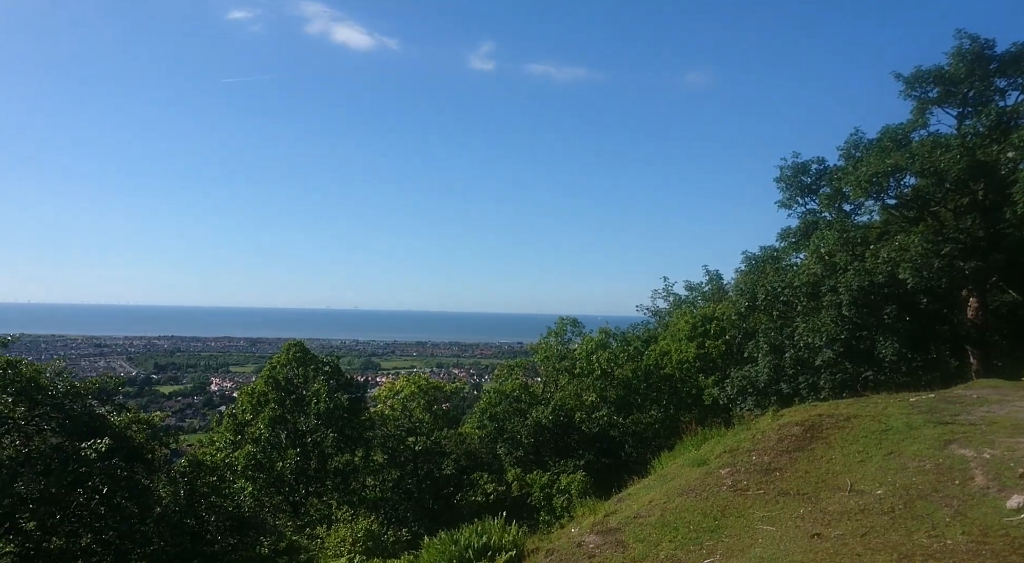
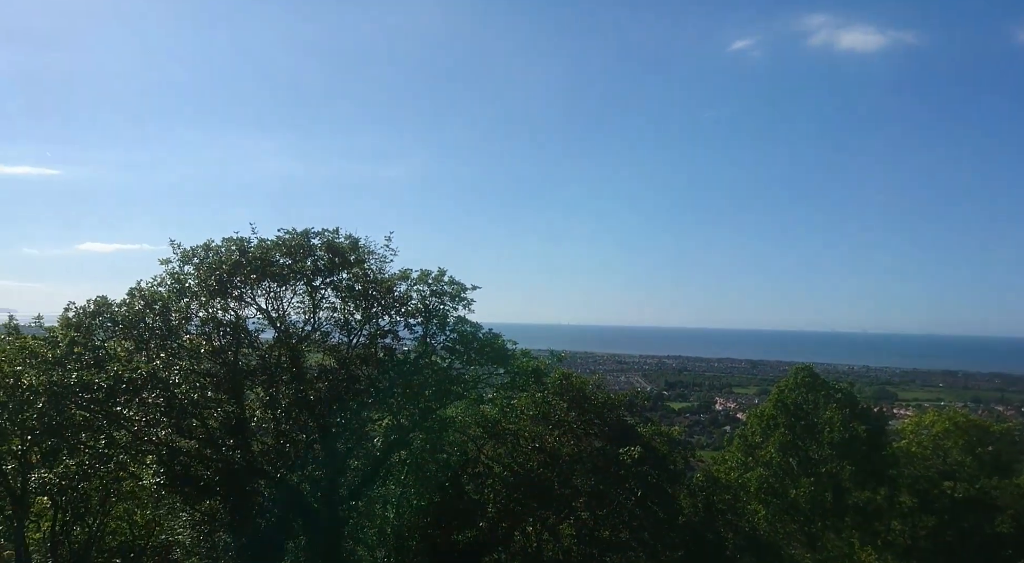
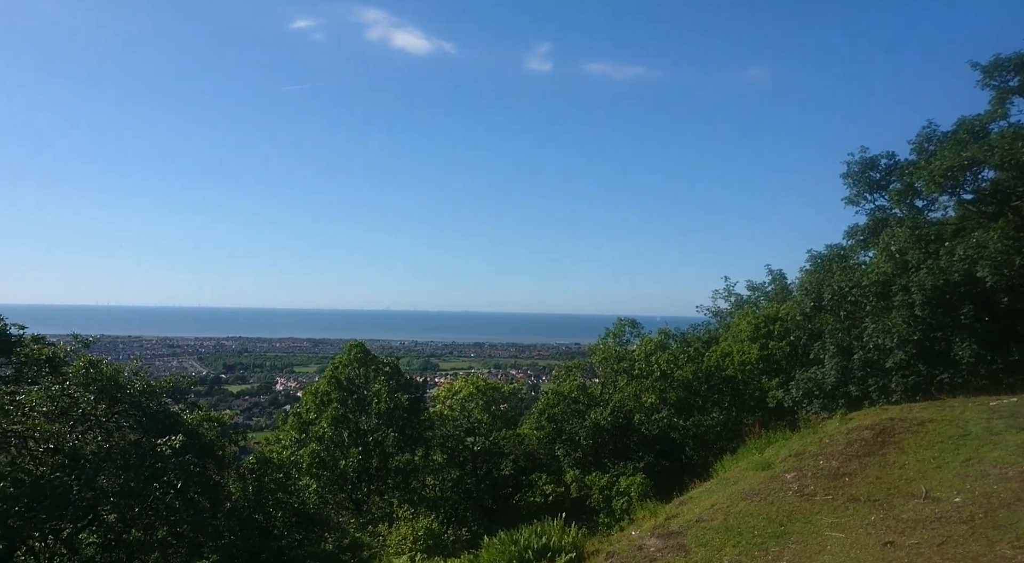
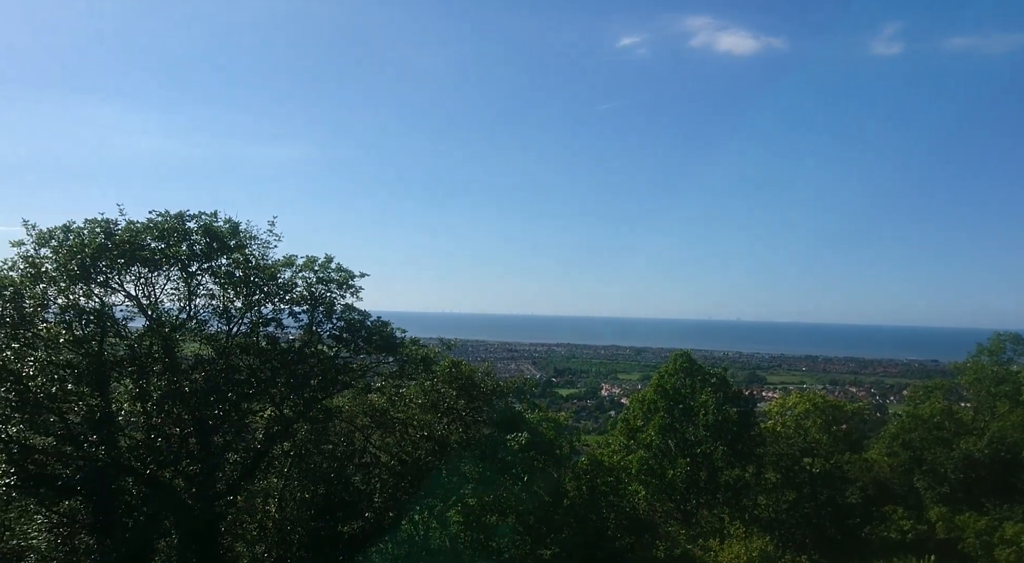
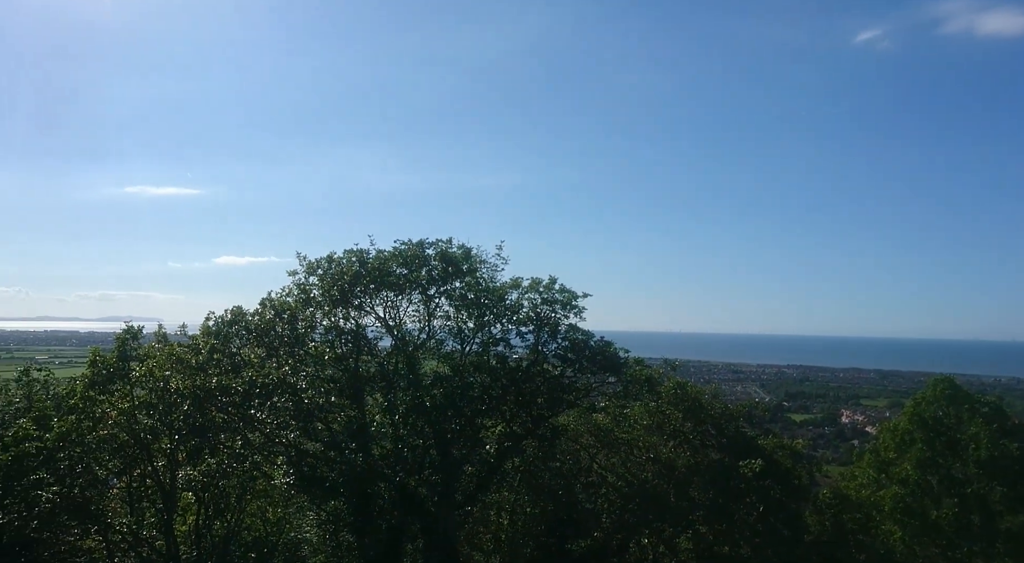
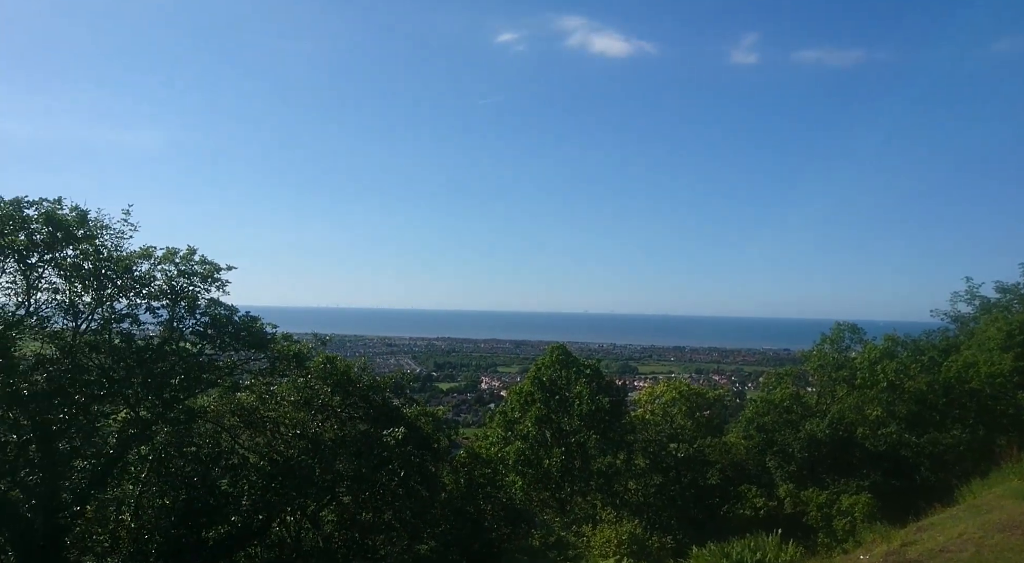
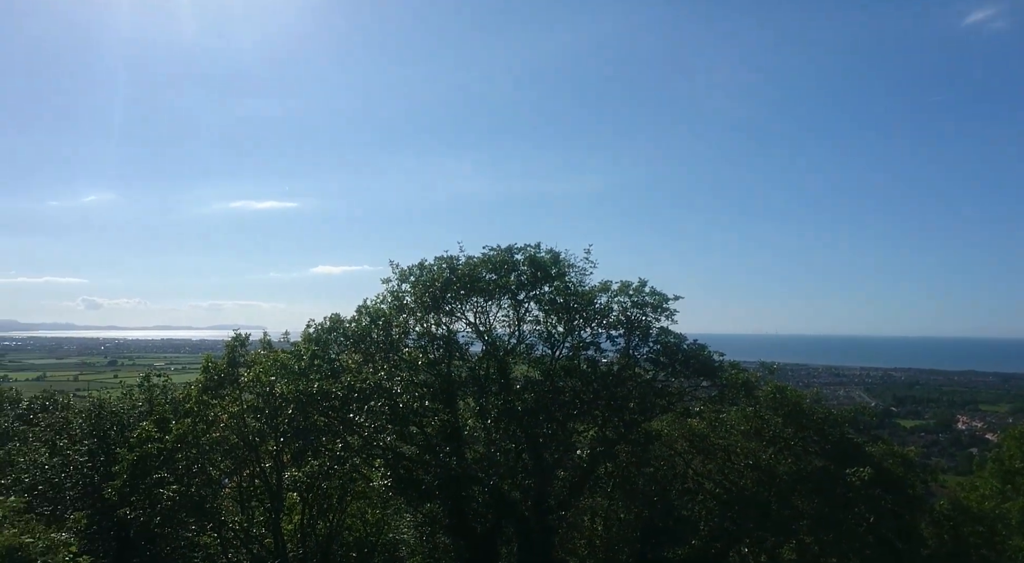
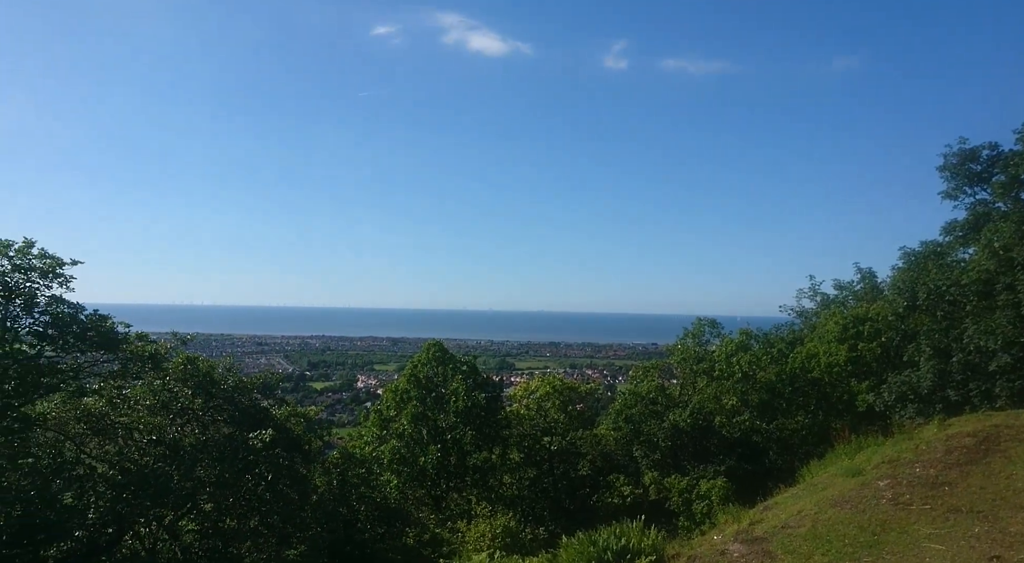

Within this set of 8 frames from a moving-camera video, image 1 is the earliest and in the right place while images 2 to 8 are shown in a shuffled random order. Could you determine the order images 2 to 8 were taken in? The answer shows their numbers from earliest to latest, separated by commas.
3, 8, 6, 4, 2, 5, 7
